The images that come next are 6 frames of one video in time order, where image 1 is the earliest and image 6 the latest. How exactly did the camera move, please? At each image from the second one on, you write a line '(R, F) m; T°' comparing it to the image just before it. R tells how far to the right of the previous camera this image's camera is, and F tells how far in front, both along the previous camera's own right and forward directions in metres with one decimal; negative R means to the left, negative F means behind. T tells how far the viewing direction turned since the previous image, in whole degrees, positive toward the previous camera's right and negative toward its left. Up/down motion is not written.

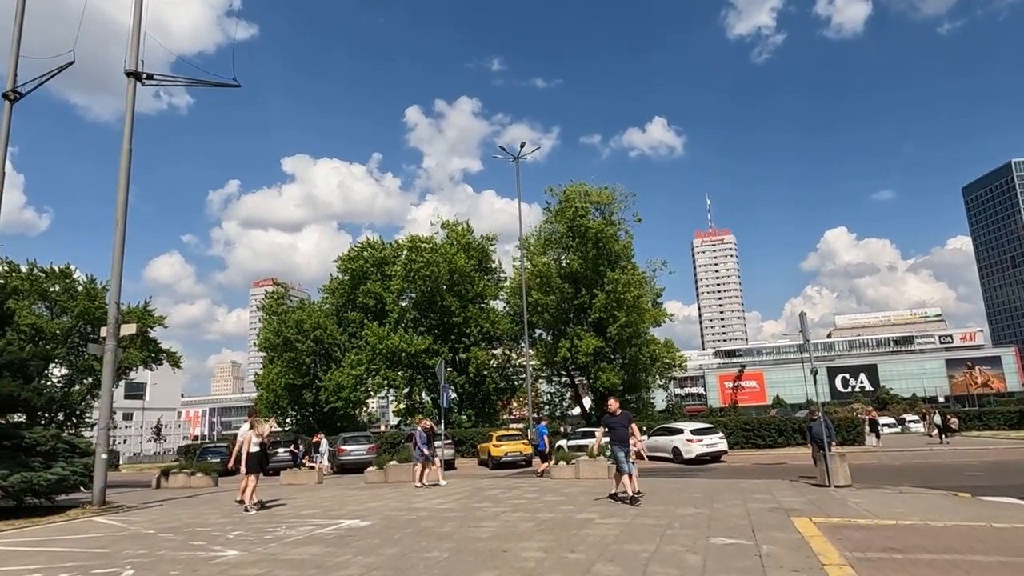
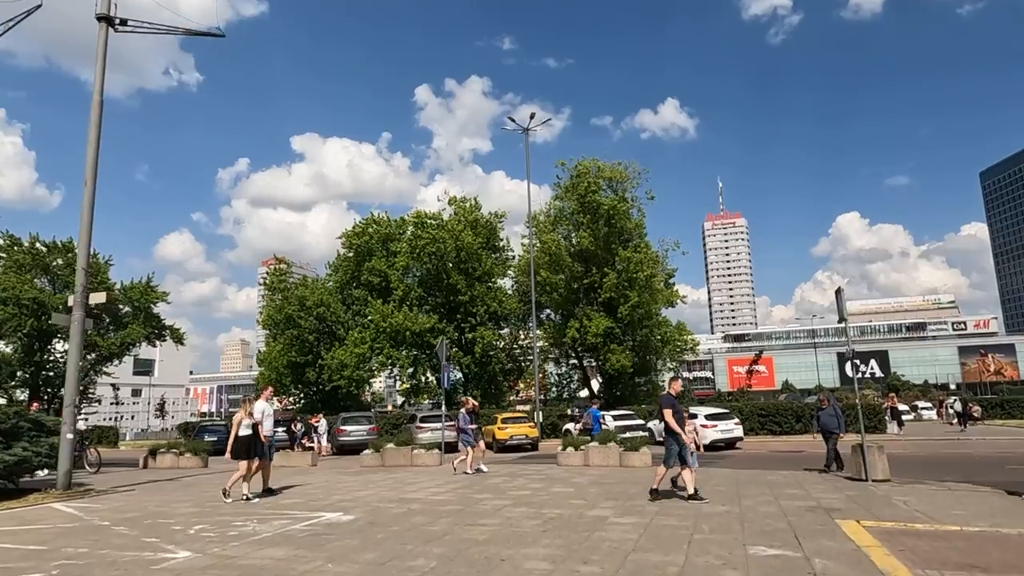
(0.0, +1.2) m; -1°
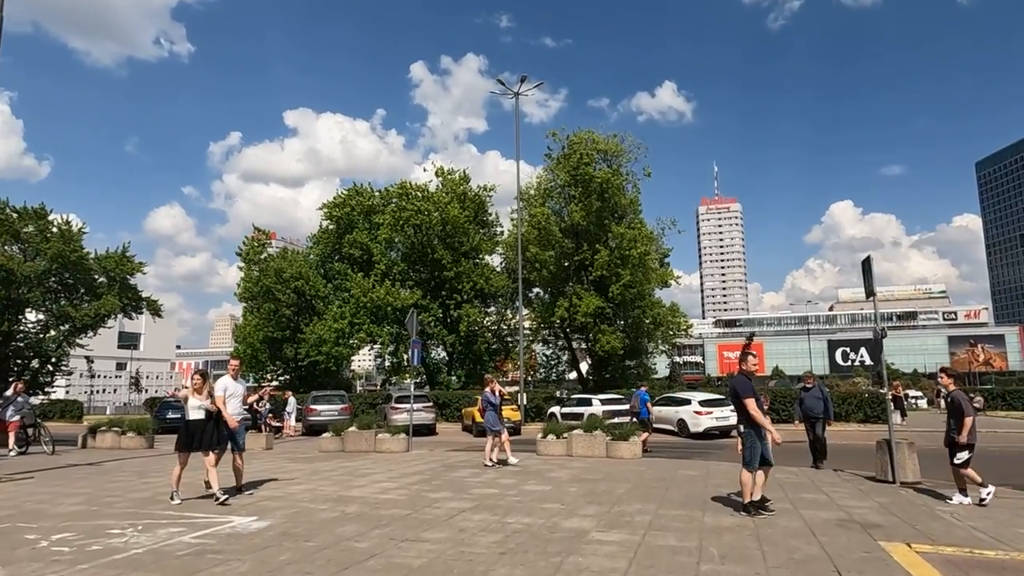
(+0.3, +1.8) m; +1°
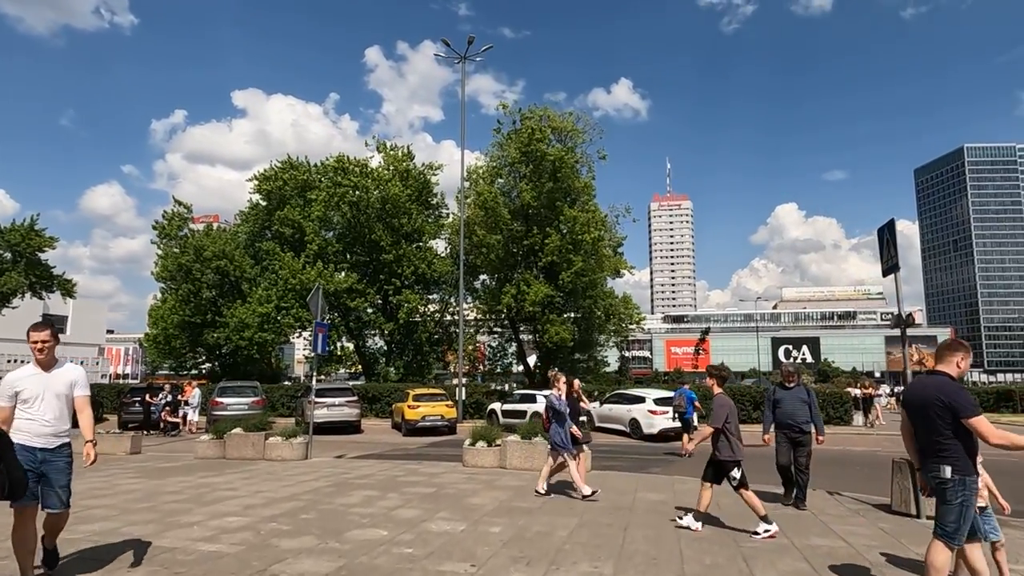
(+0.5, +2.7) m; +4°
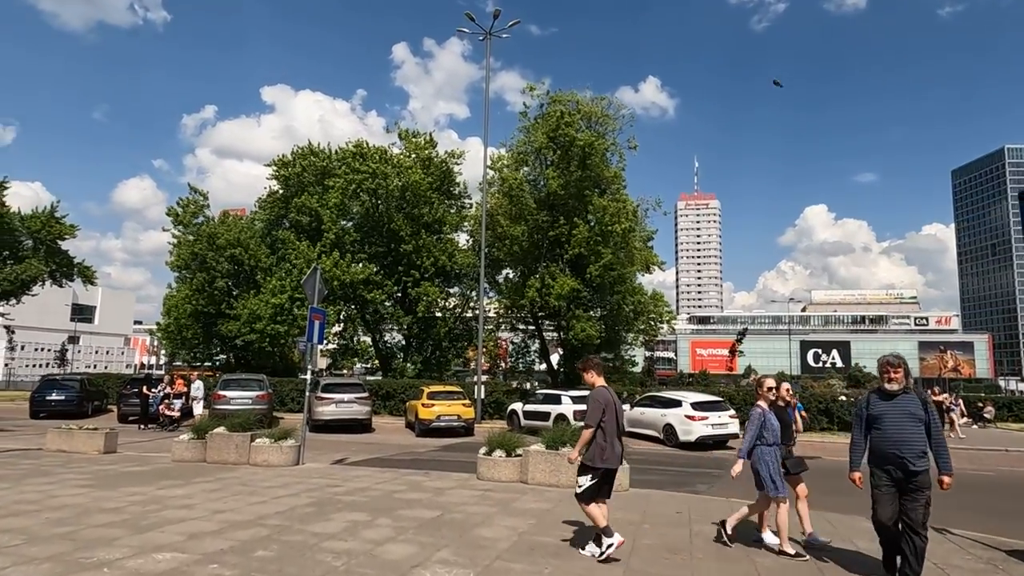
(0.0, +1.8) m; -2°
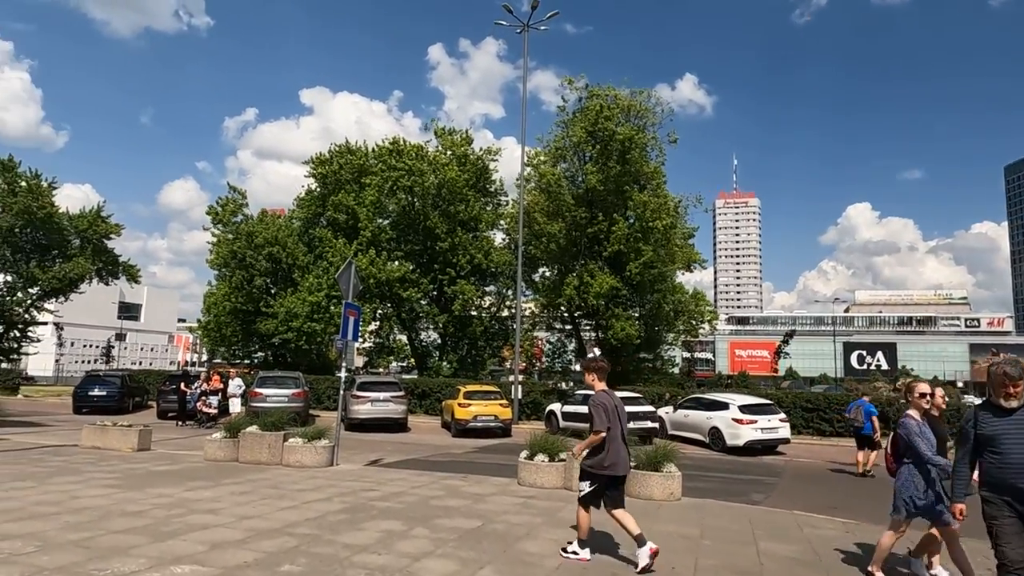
(-0.1, +0.6) m; -3°
